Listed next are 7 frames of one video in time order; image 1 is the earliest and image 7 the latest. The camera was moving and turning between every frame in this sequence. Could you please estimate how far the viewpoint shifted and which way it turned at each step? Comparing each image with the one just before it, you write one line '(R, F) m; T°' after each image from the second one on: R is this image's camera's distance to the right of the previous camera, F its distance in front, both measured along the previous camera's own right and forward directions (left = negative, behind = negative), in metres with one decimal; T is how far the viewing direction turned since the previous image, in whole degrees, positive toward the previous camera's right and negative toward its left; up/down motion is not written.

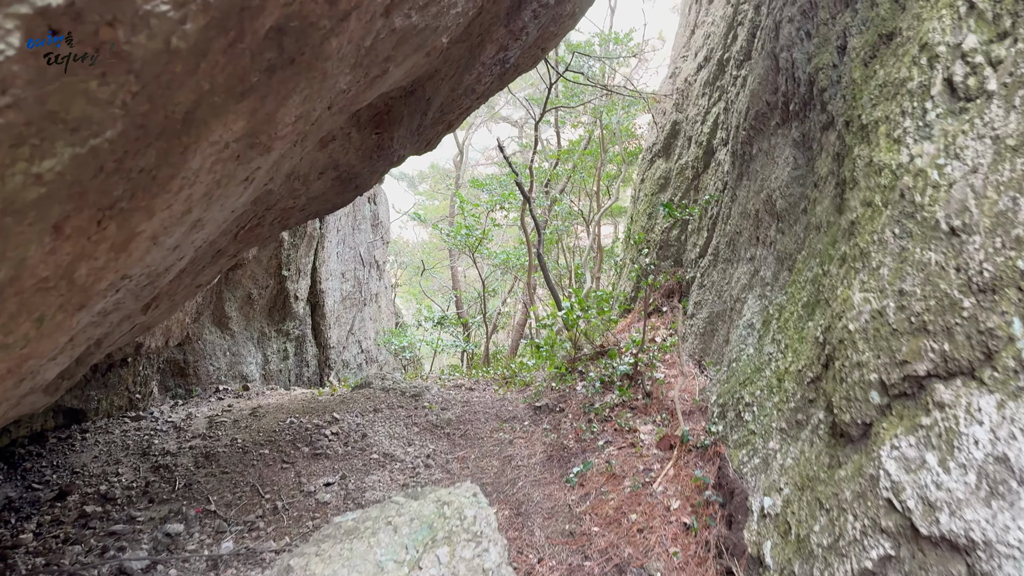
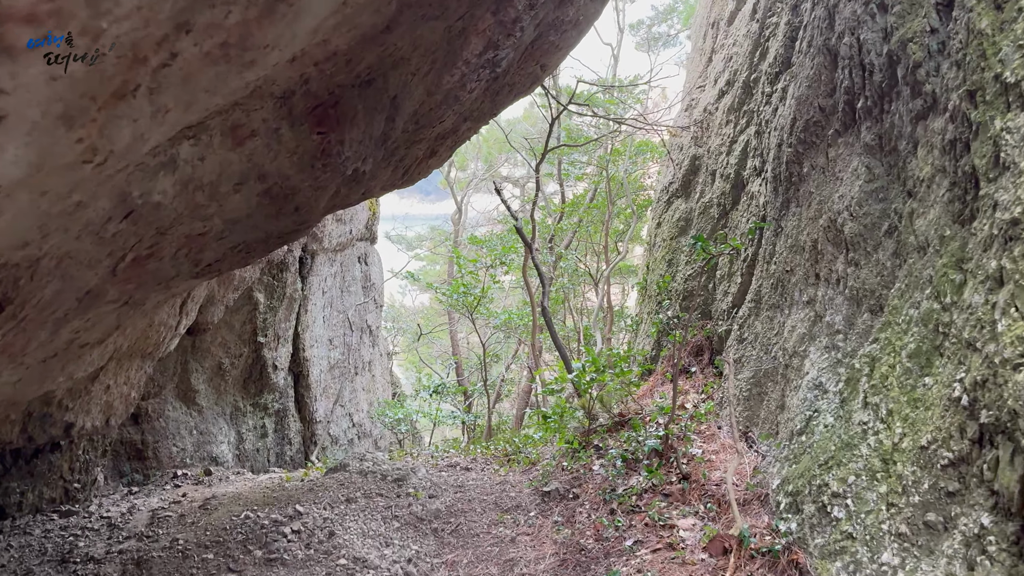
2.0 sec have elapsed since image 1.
(0.0, +0.9) m; 0°
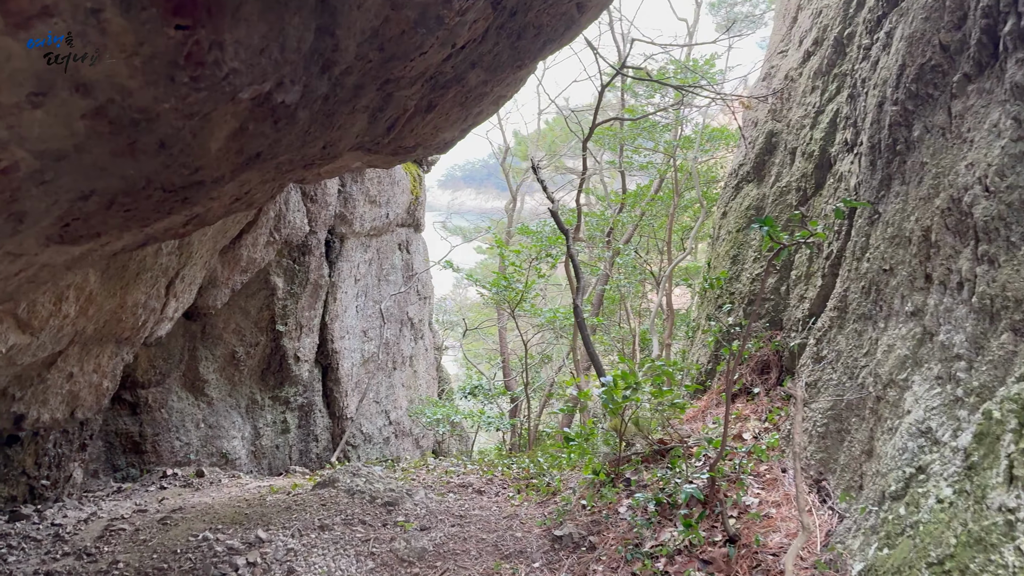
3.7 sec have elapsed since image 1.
(+0.3, +0.9) m; -5°
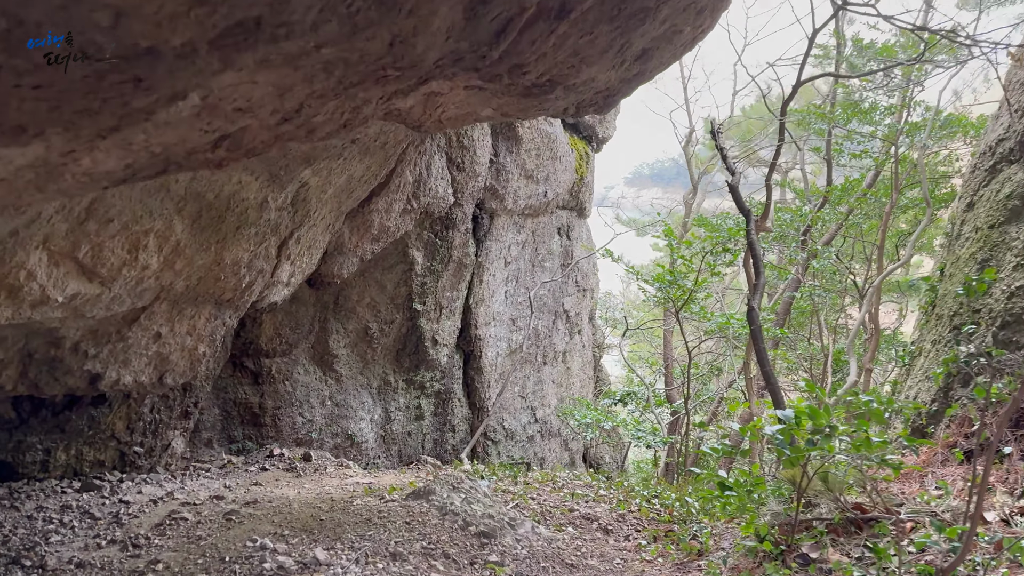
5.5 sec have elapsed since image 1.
(+0.1, +0.9) m; -13°
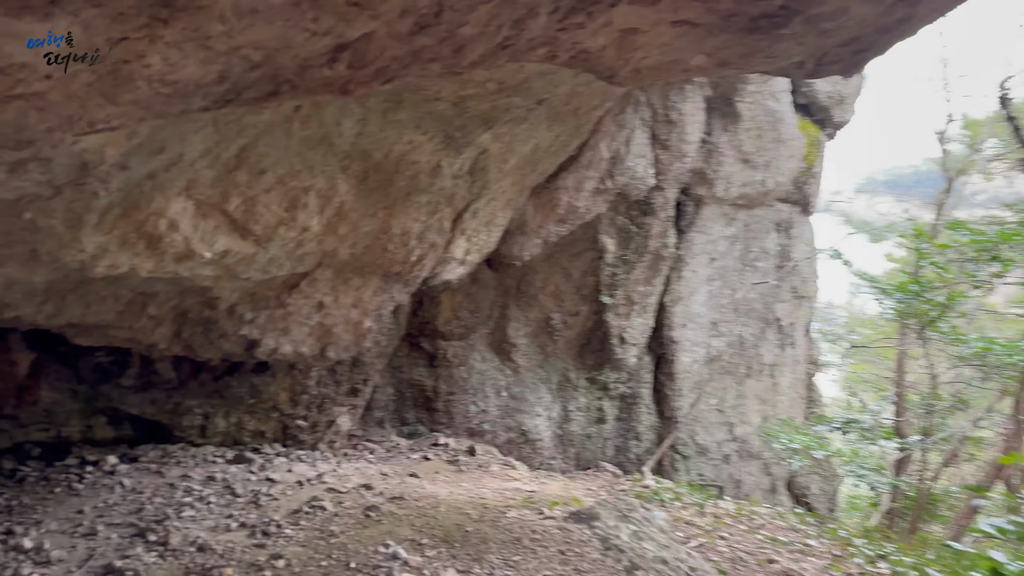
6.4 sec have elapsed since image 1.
(0.0, +0.6) m; -15°
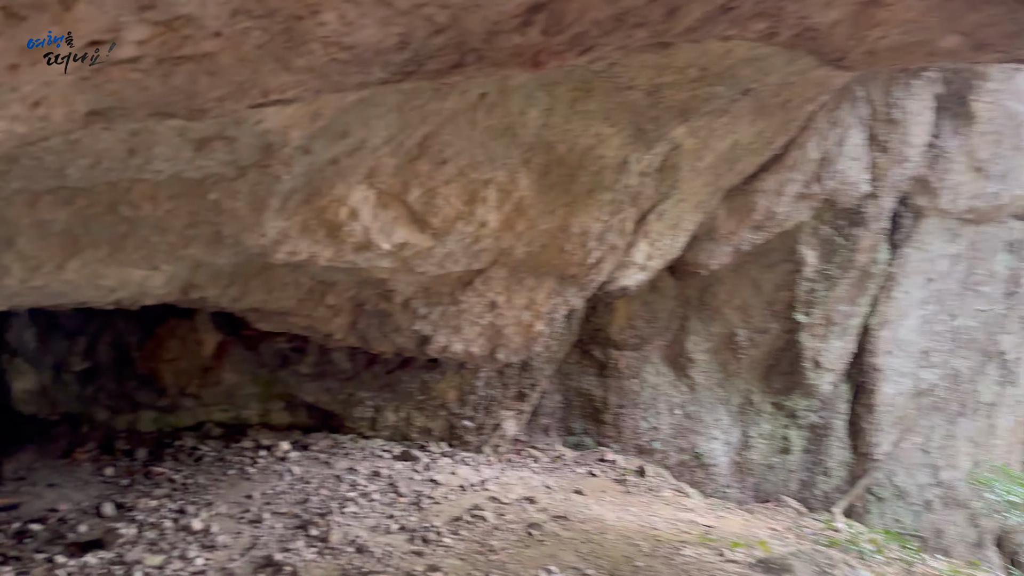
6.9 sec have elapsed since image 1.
(-0.1, +0.3) m; -12°
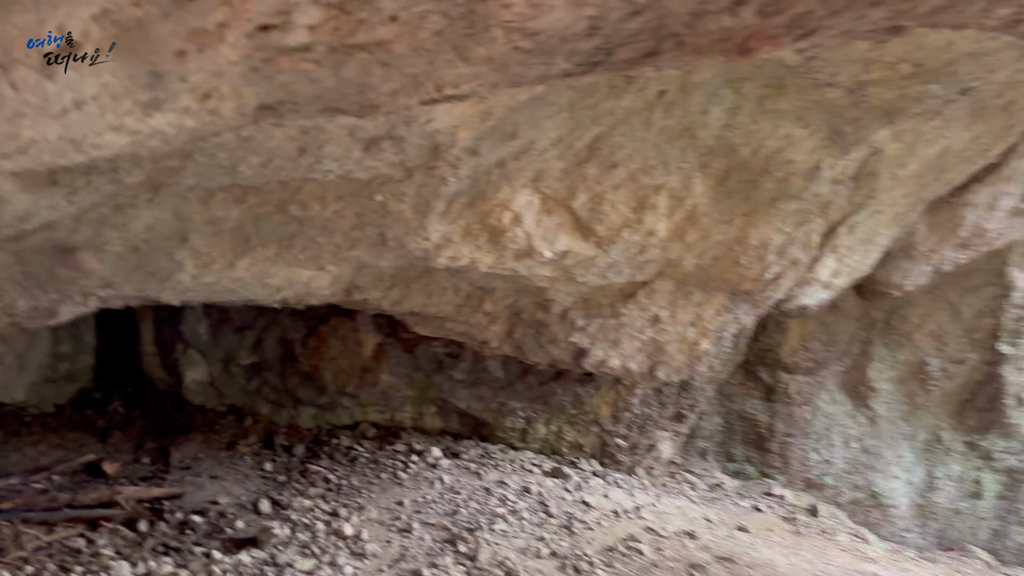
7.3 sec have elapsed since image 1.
(-0.1, +0.2) m; -11°
